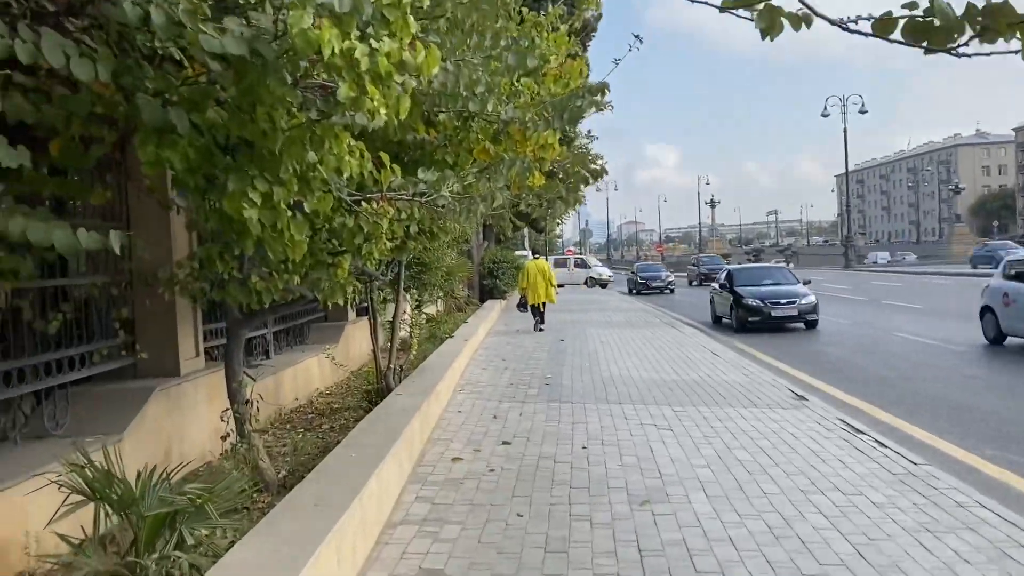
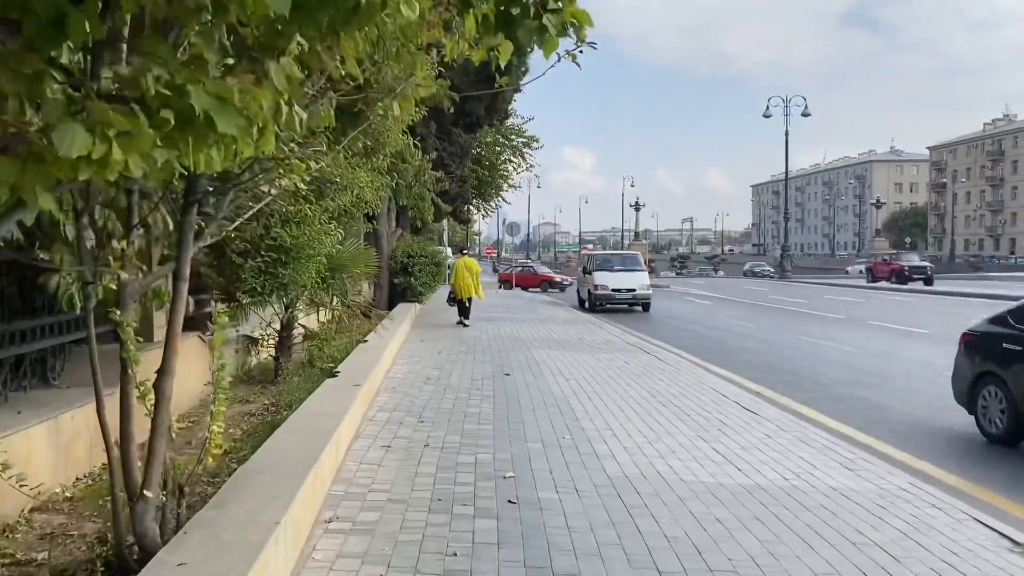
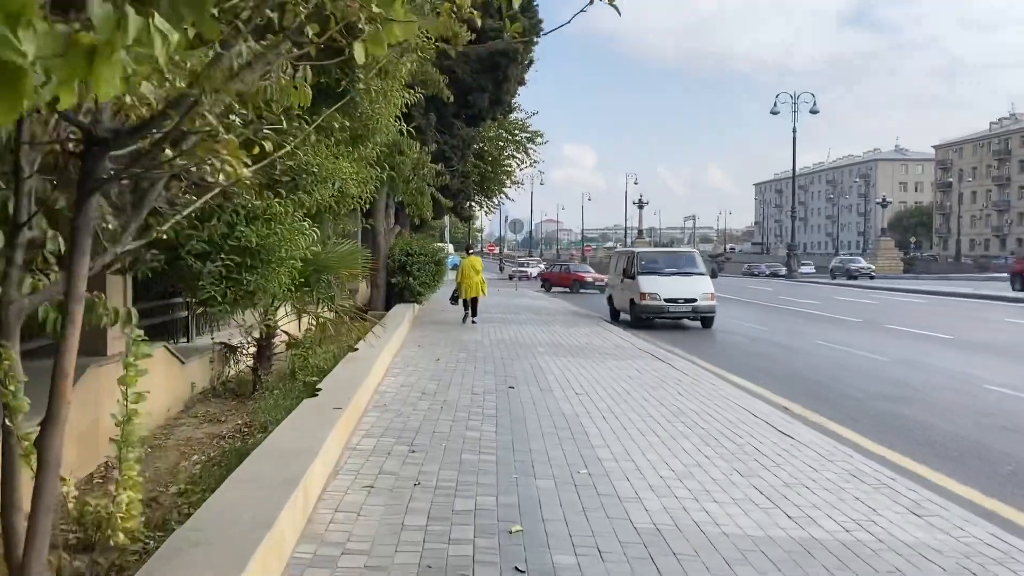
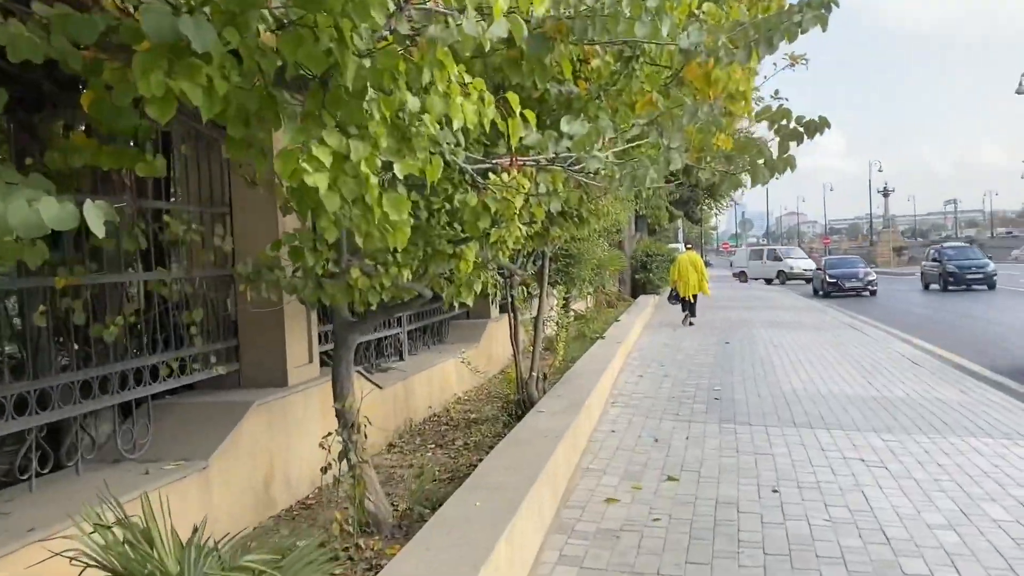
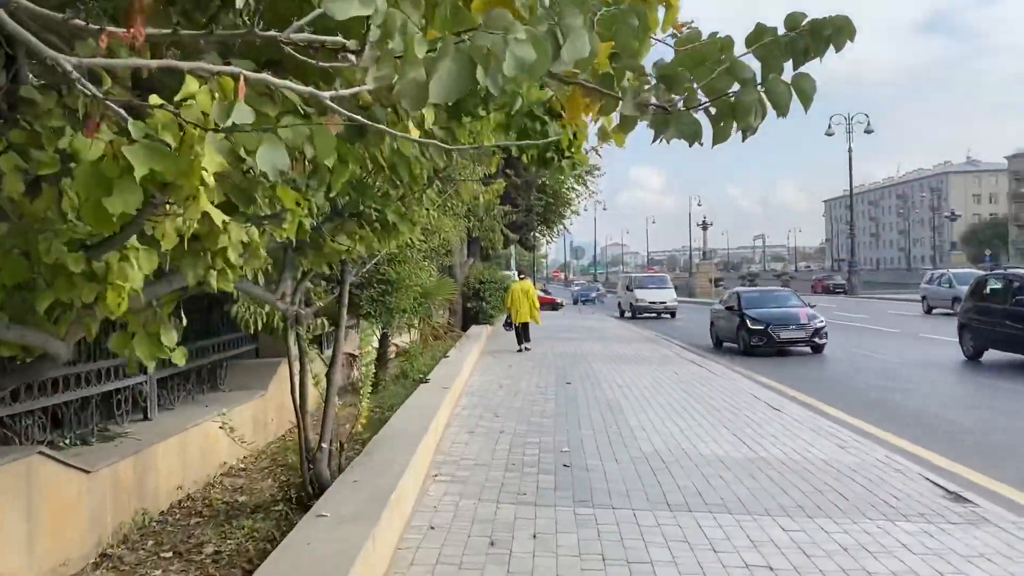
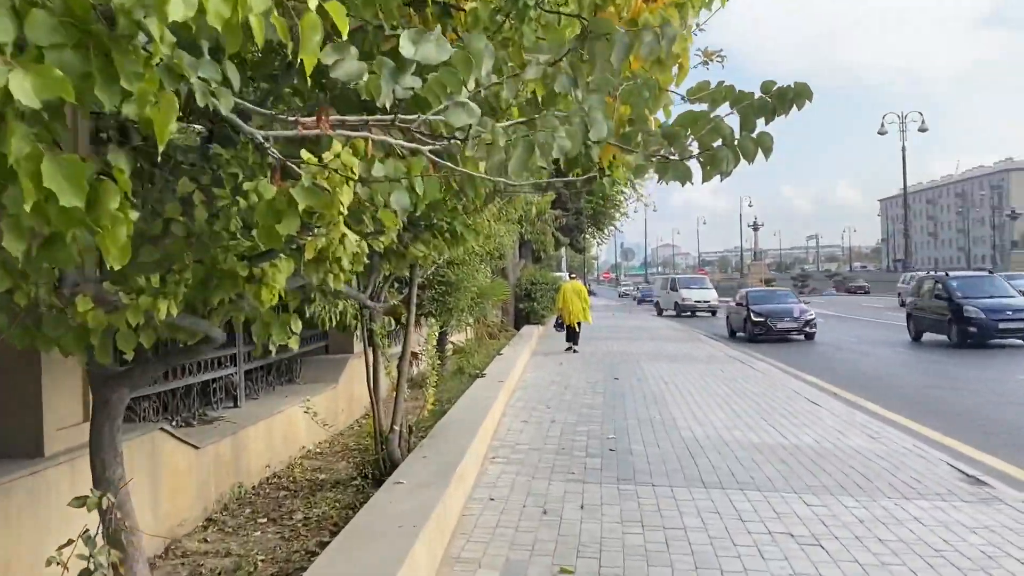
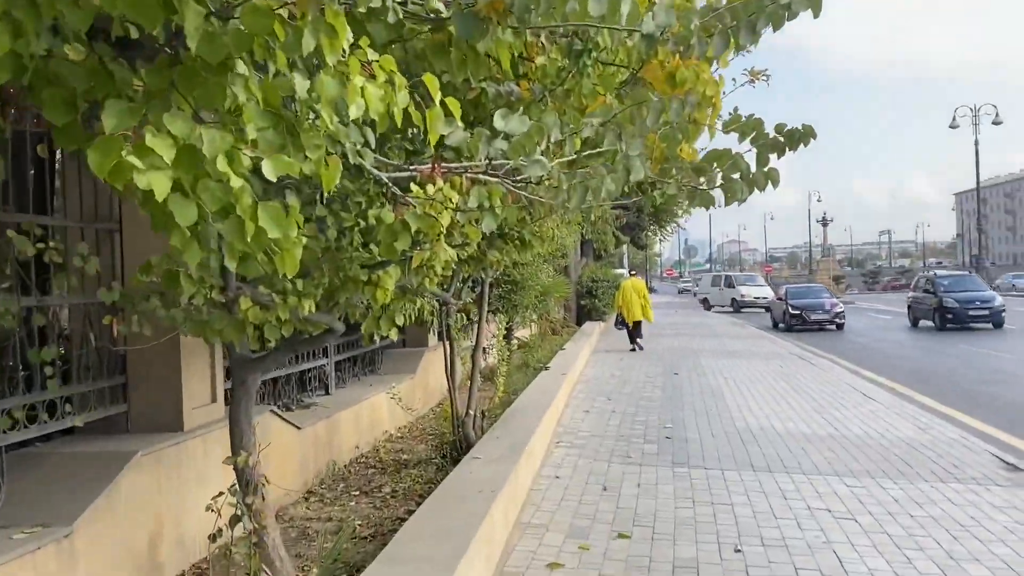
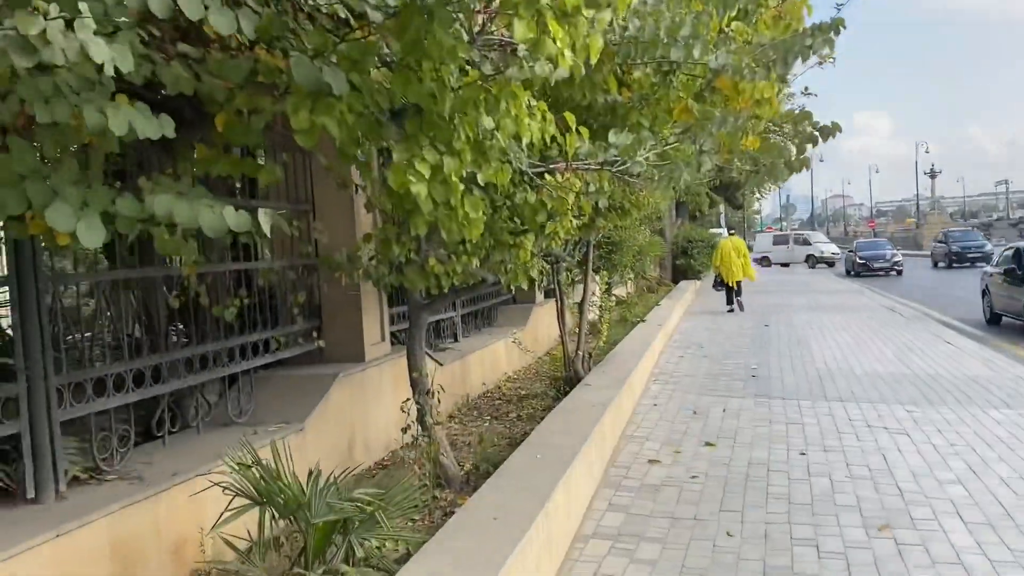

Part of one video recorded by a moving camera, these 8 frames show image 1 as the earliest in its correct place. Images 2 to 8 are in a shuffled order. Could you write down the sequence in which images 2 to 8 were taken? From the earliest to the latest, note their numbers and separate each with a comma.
8, 4, 7, 6, 5, 2, 3
